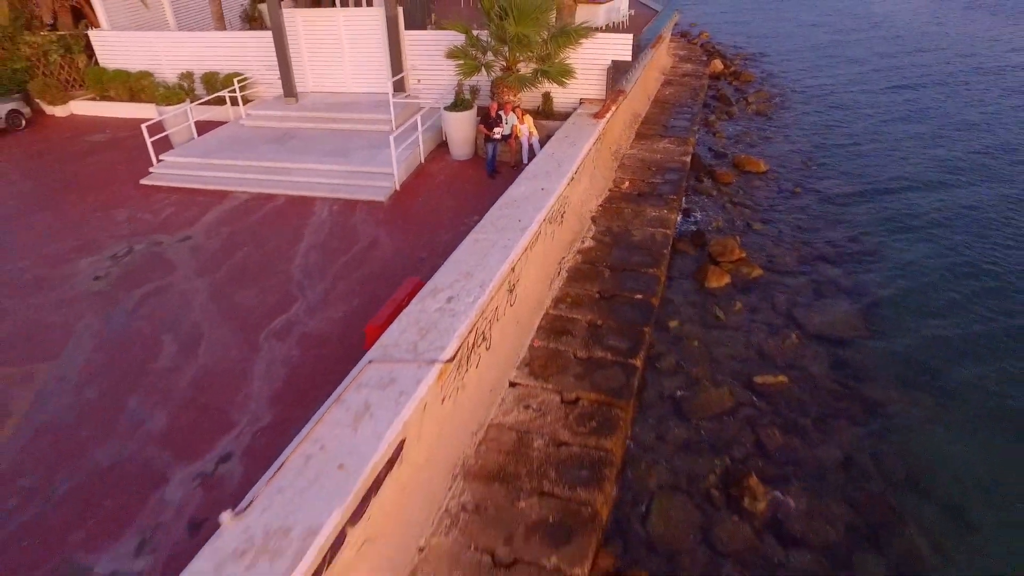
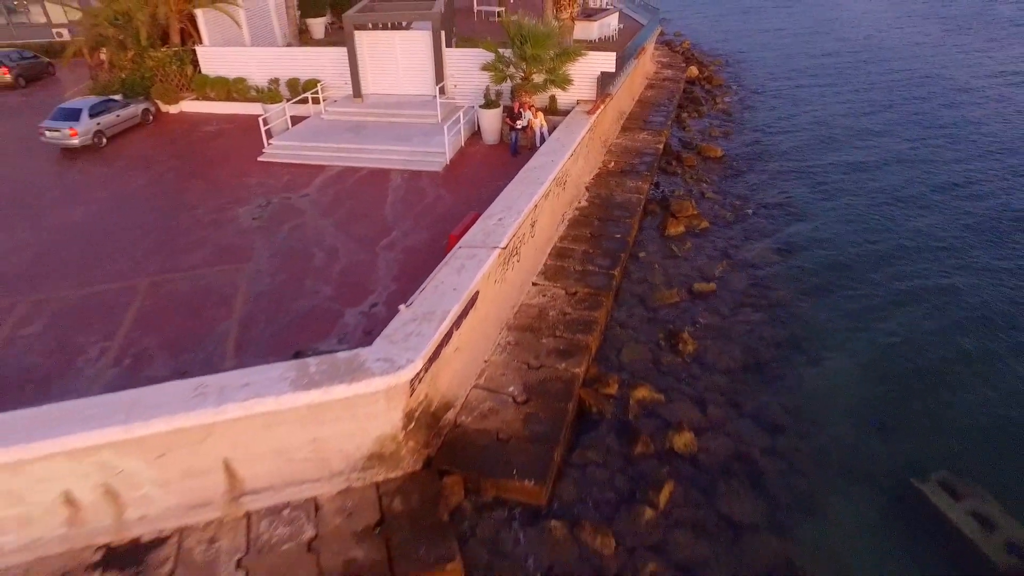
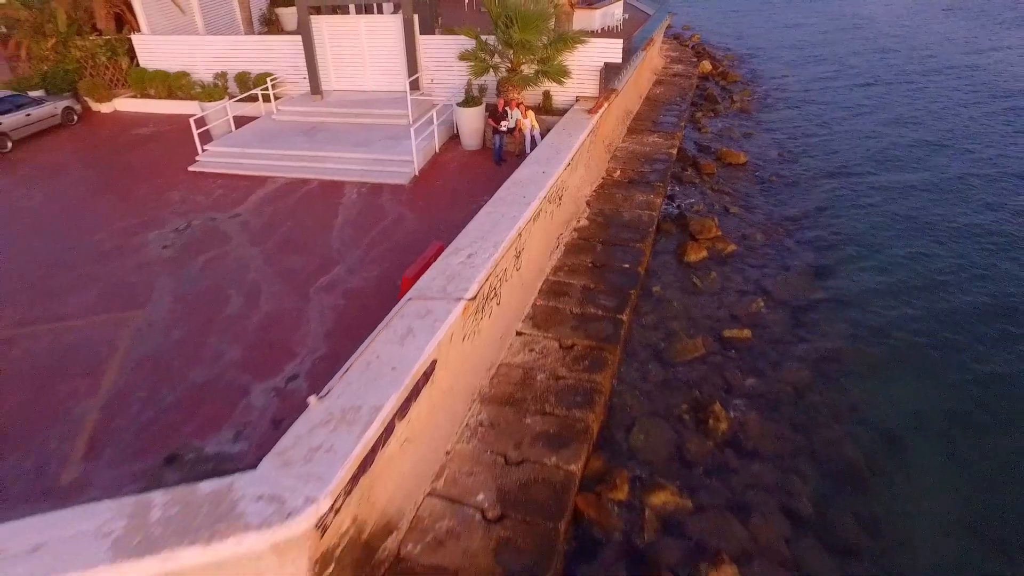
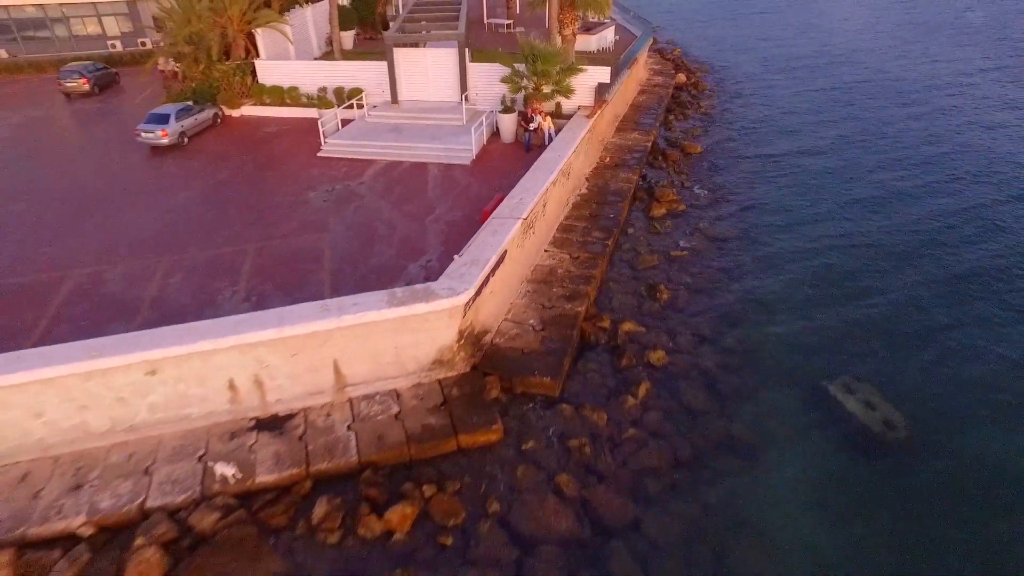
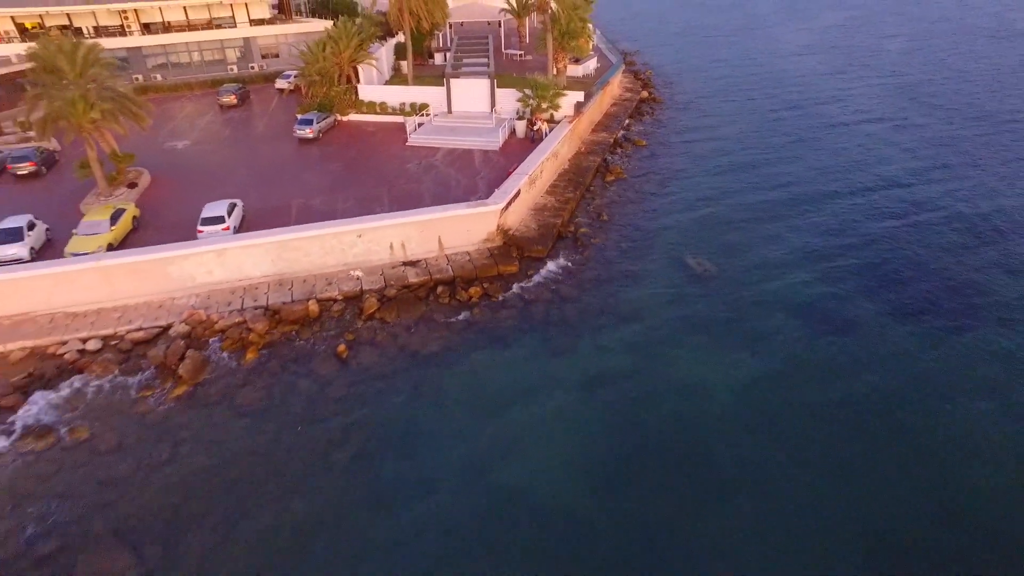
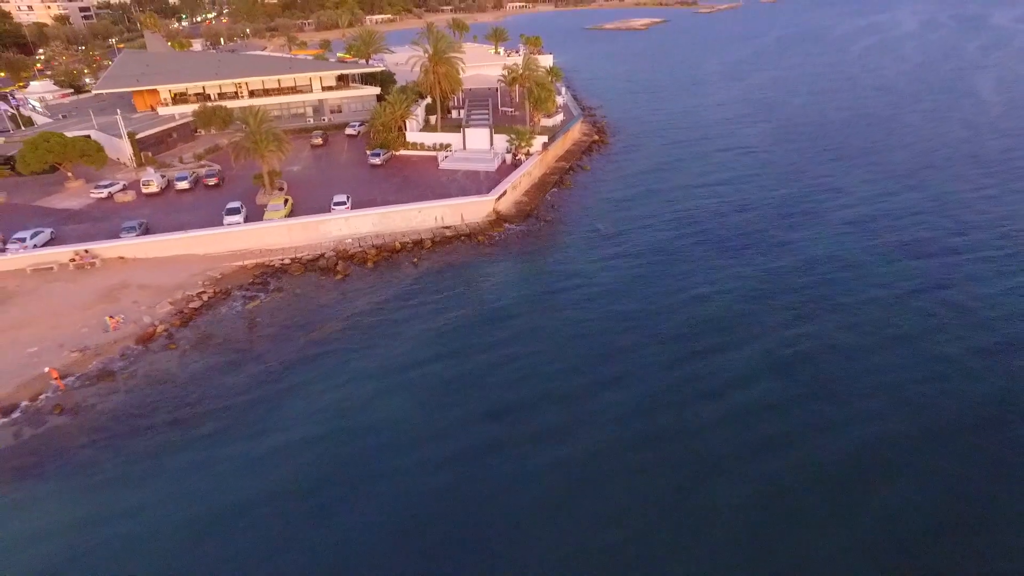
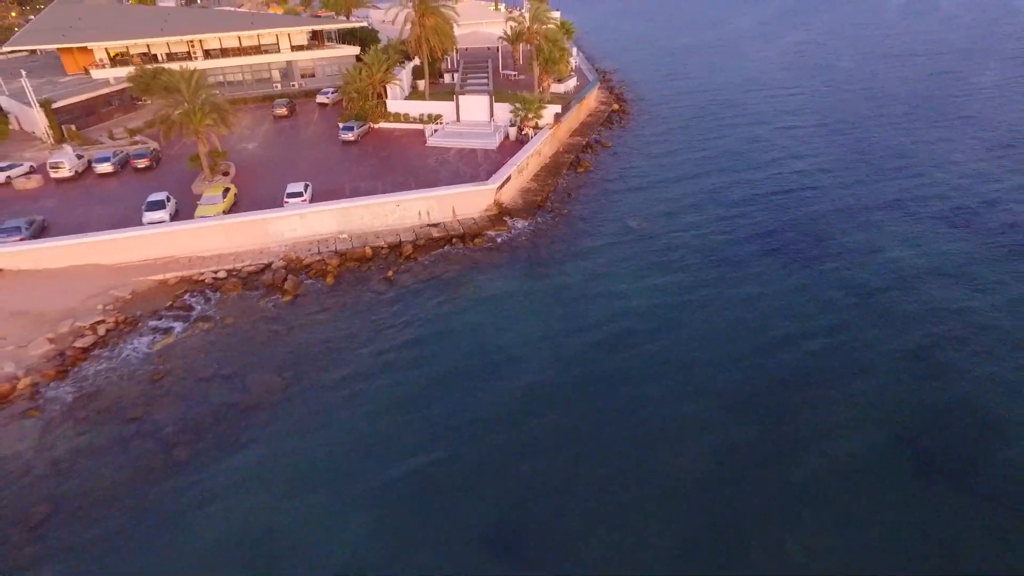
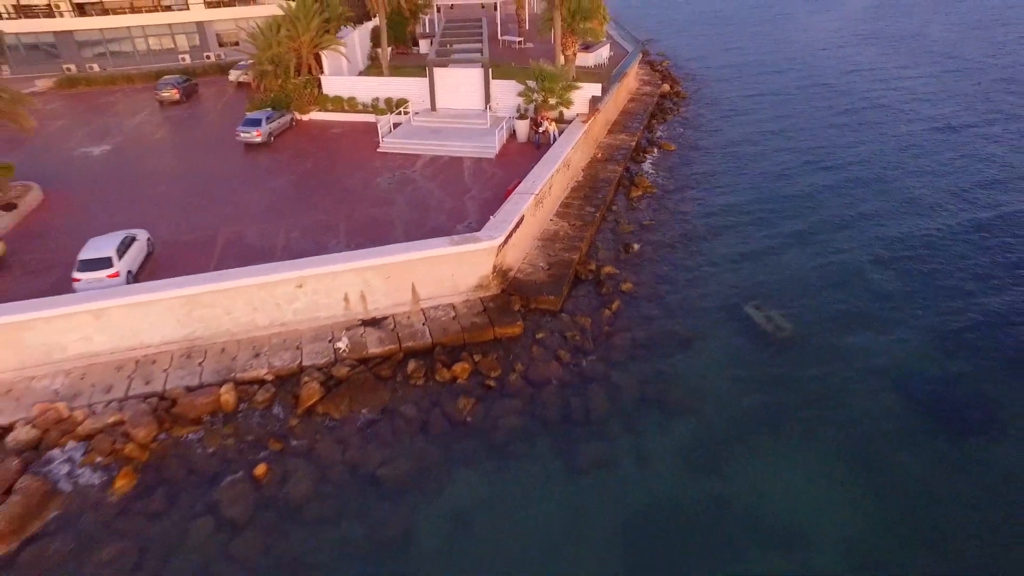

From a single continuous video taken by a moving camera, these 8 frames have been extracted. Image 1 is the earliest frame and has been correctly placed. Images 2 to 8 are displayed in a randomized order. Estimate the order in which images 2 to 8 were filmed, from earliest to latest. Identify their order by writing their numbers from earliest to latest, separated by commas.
3, 2, 4, 8, 5, 7, 6
